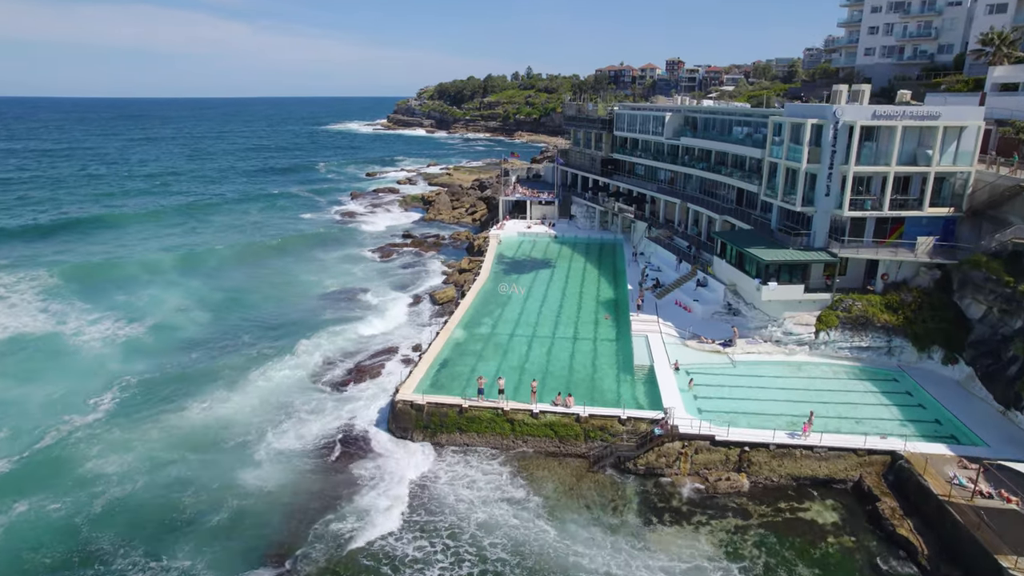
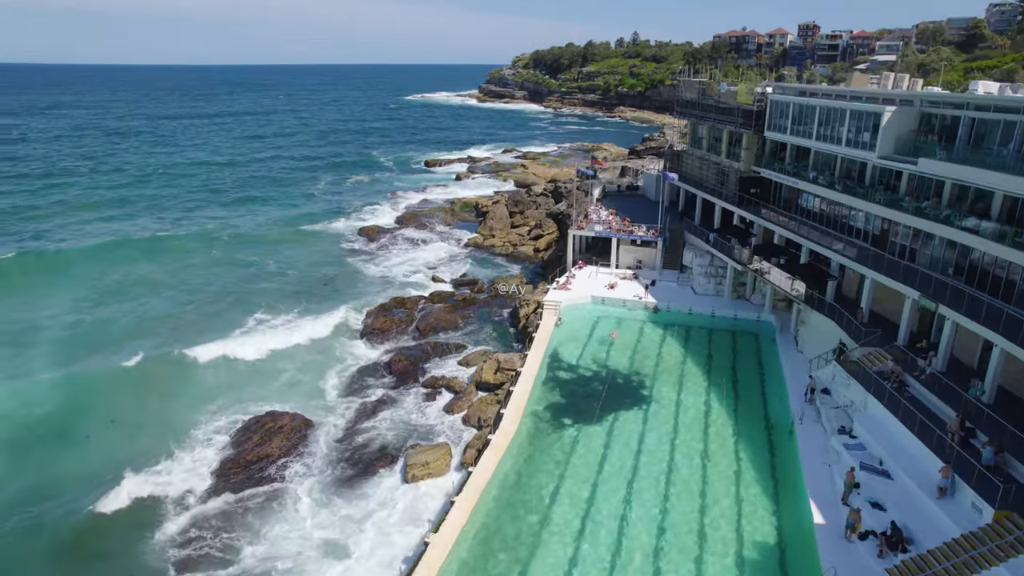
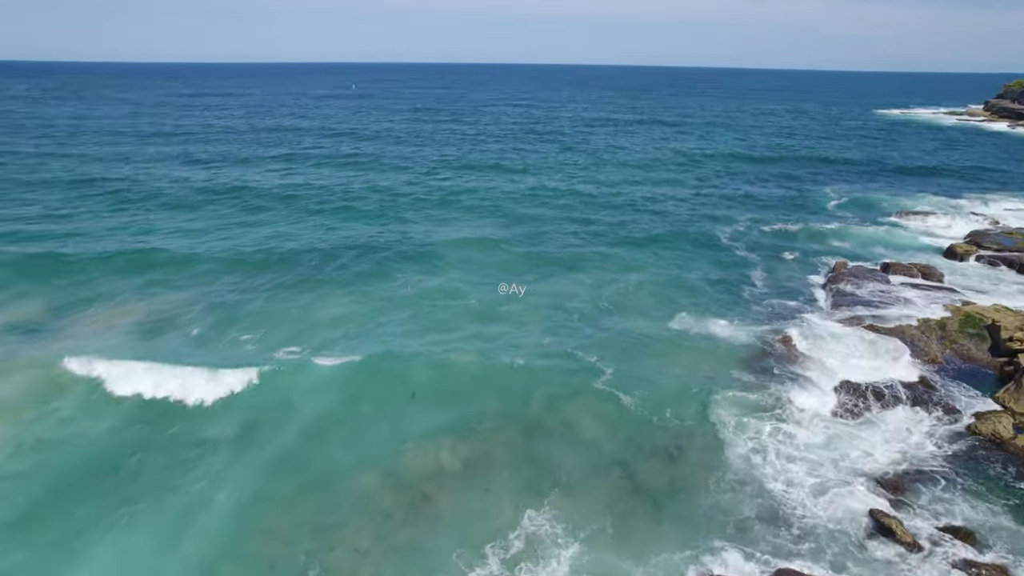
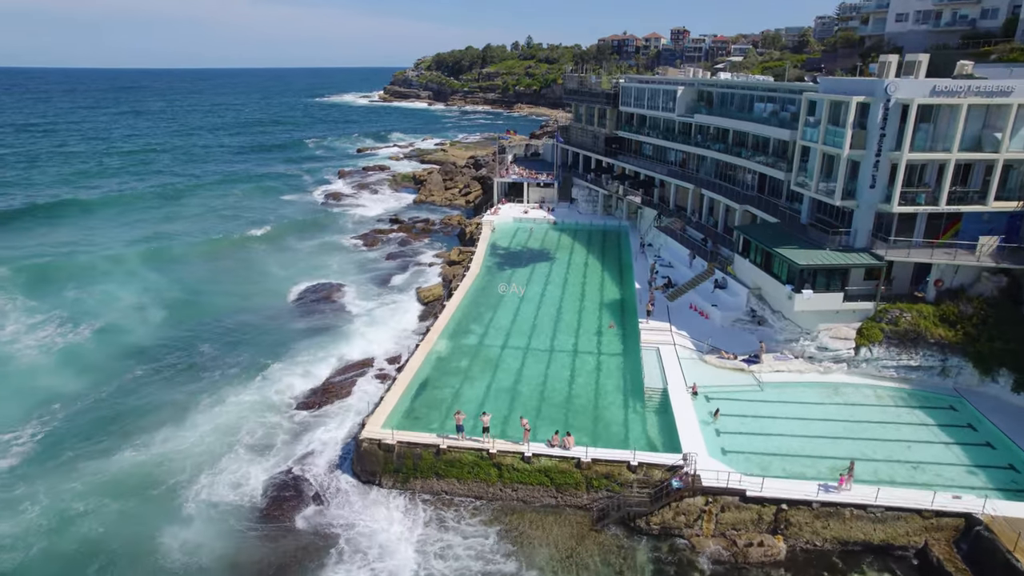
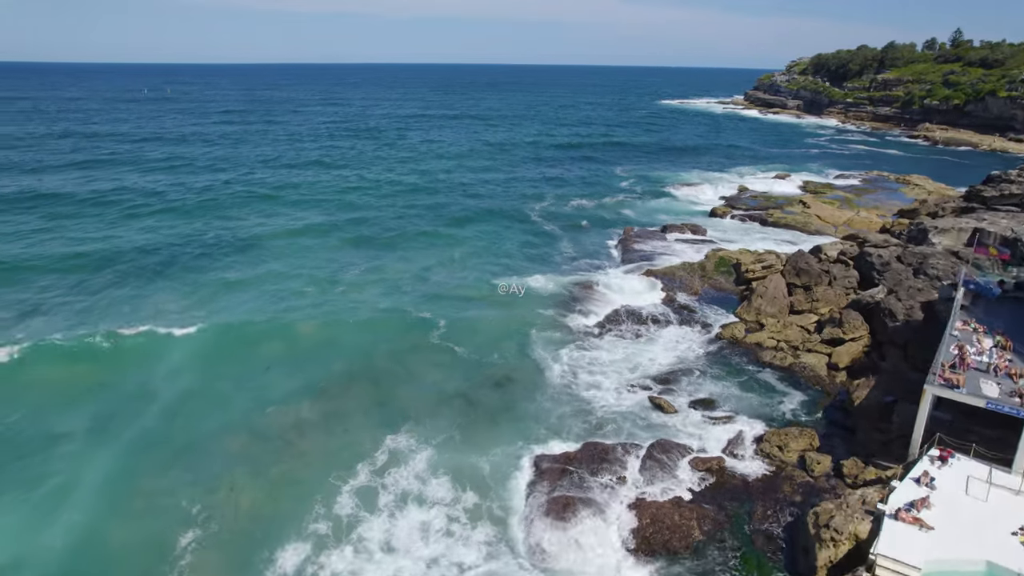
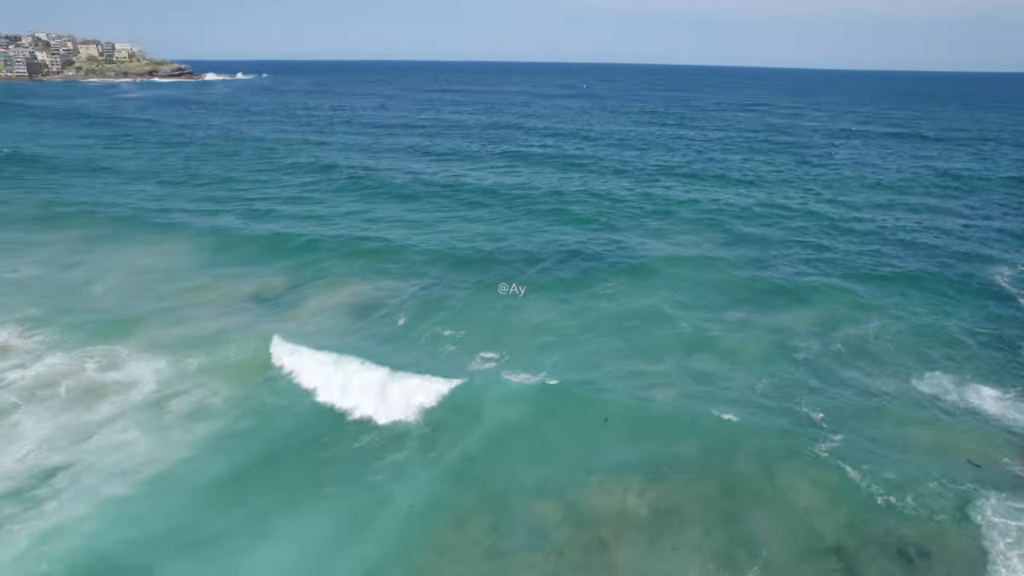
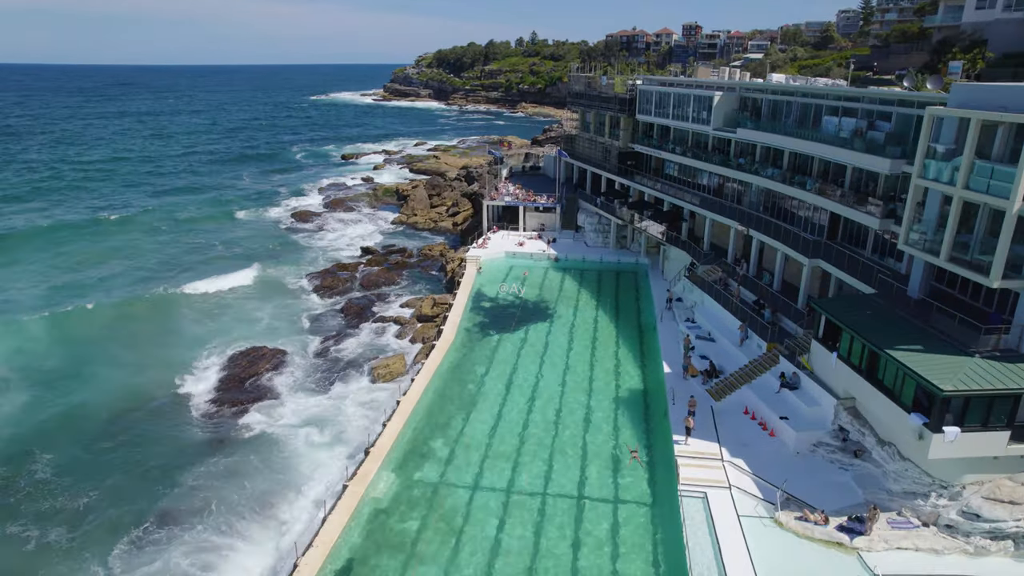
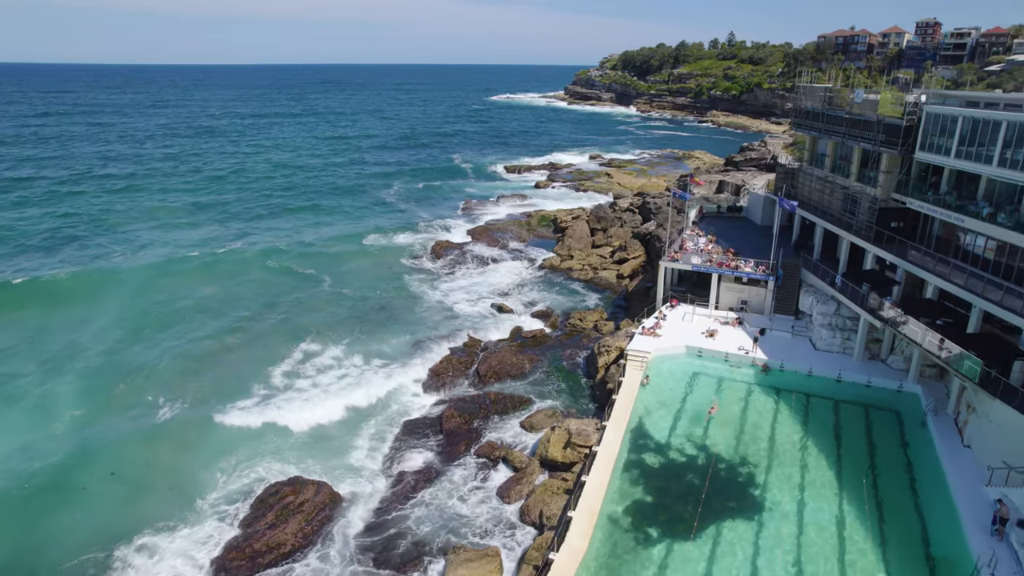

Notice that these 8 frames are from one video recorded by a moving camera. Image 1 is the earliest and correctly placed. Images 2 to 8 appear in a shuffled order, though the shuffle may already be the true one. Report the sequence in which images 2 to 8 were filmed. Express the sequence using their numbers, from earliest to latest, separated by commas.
4, 7, 2, 8, 5, 3, 6
